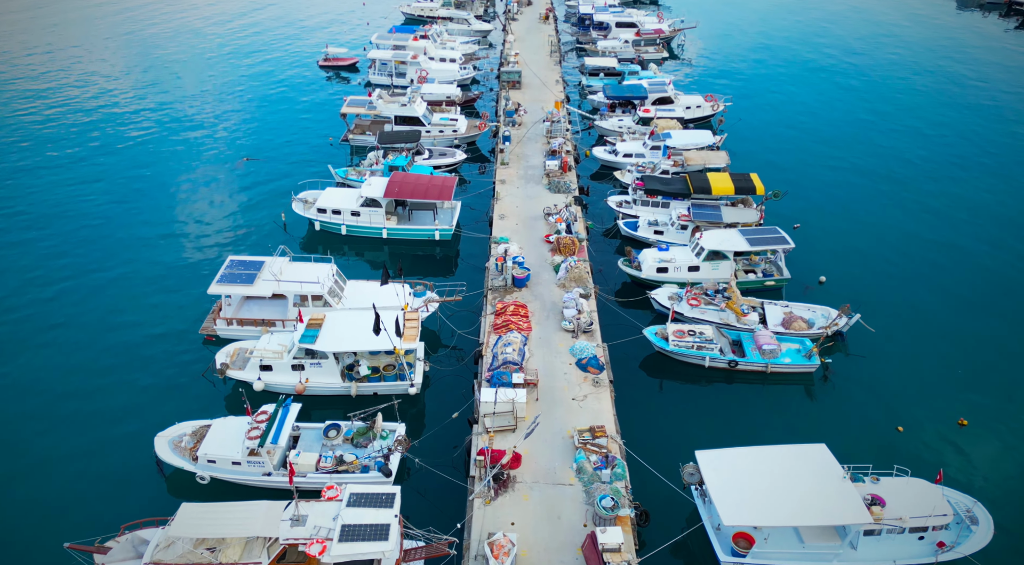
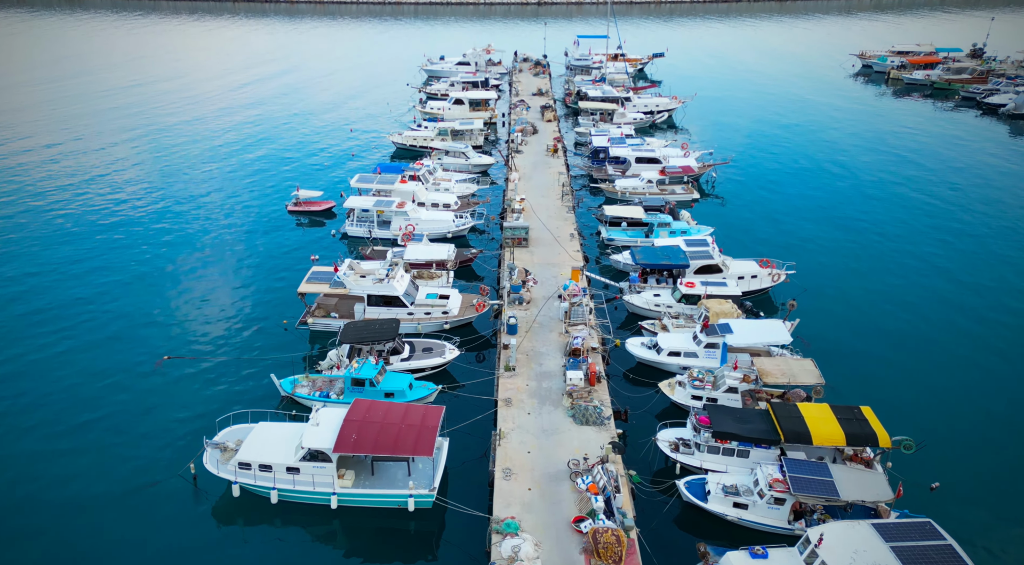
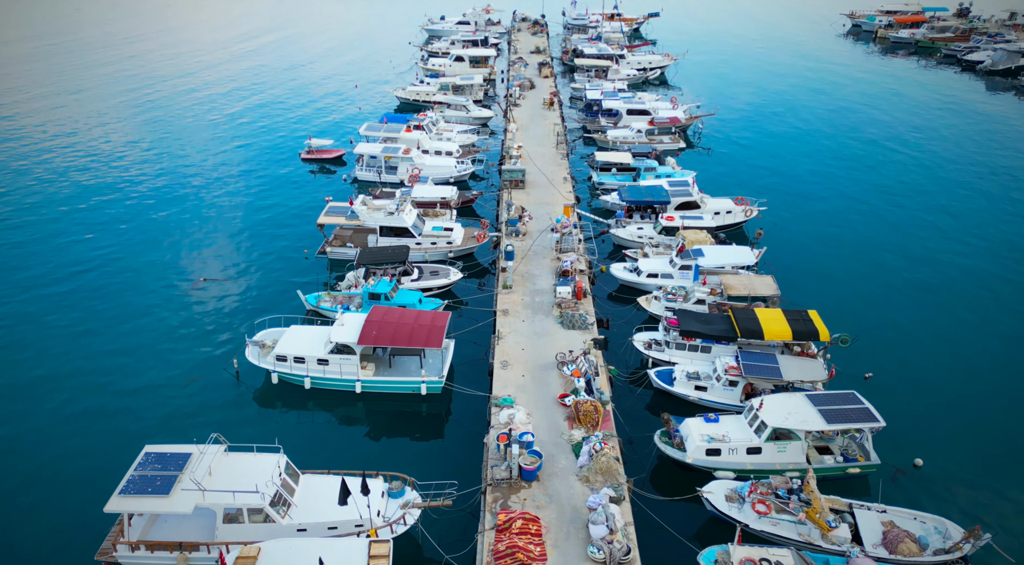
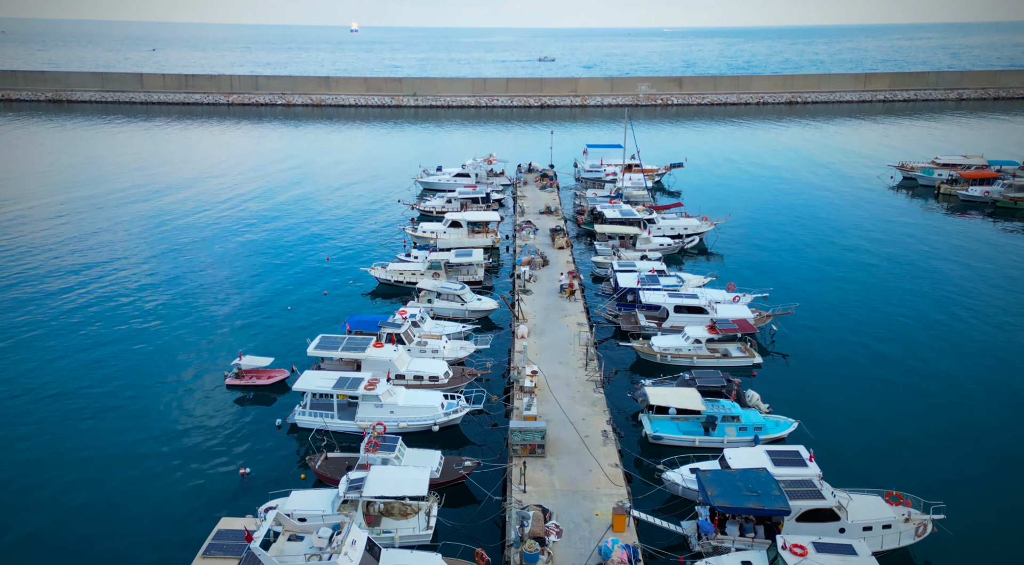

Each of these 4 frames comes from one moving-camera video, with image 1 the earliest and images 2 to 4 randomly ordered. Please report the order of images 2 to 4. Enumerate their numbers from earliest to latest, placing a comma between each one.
3, 2, 4
